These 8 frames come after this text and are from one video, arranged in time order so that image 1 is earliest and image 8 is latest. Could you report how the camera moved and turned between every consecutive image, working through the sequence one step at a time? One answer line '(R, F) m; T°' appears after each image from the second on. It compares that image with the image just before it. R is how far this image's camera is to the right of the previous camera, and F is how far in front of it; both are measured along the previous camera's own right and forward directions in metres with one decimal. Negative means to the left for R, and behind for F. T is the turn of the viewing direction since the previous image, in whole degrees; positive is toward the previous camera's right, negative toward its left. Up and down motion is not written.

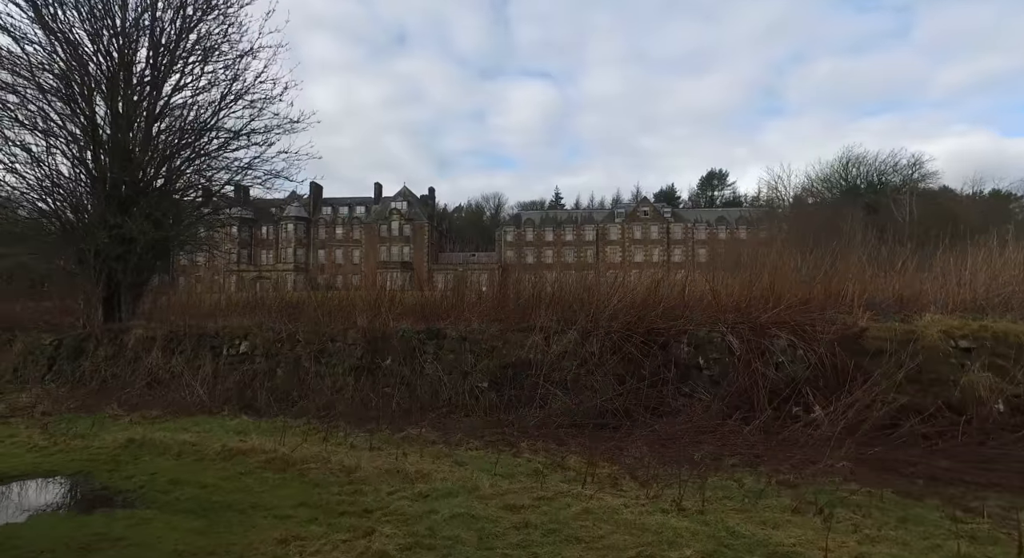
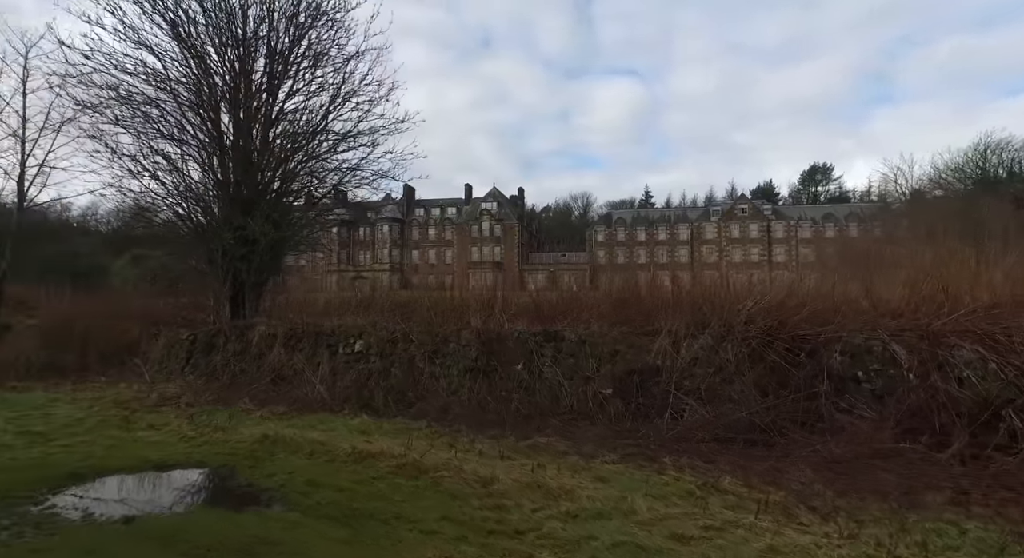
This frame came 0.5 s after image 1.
(-0.7, +0.5) m; -8°
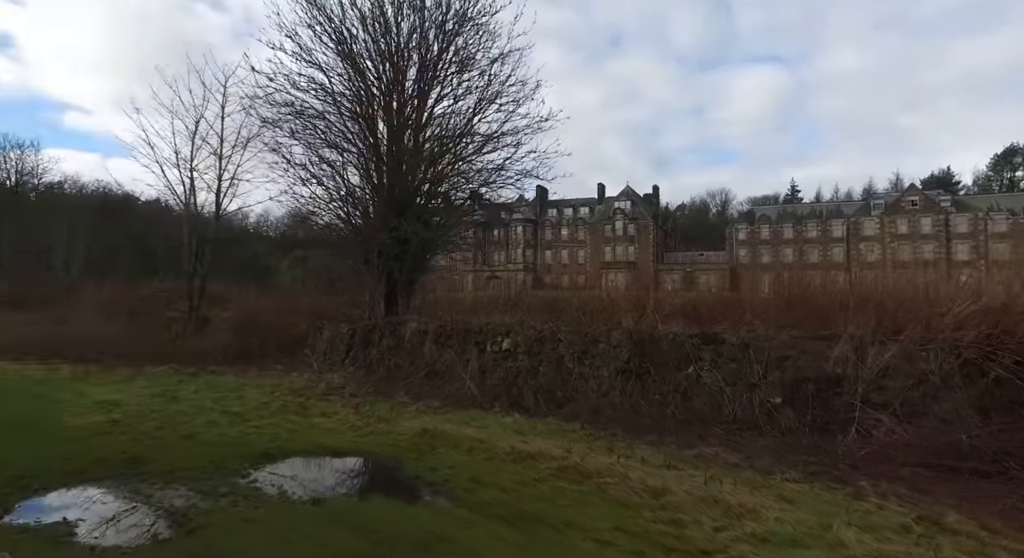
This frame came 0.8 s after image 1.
(-0.4, +0.2) m; -13°
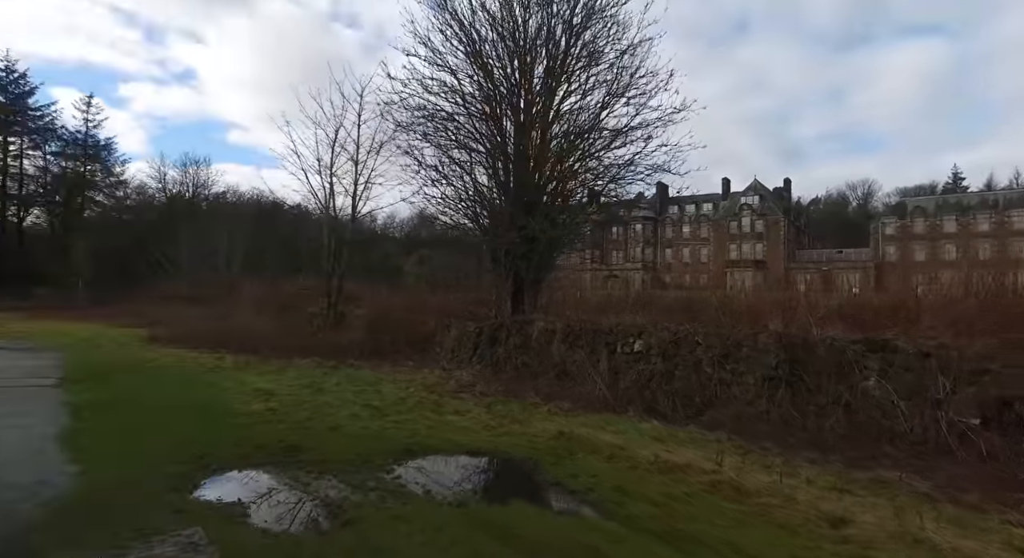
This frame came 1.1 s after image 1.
(-0.3, +0.2) m; -11°
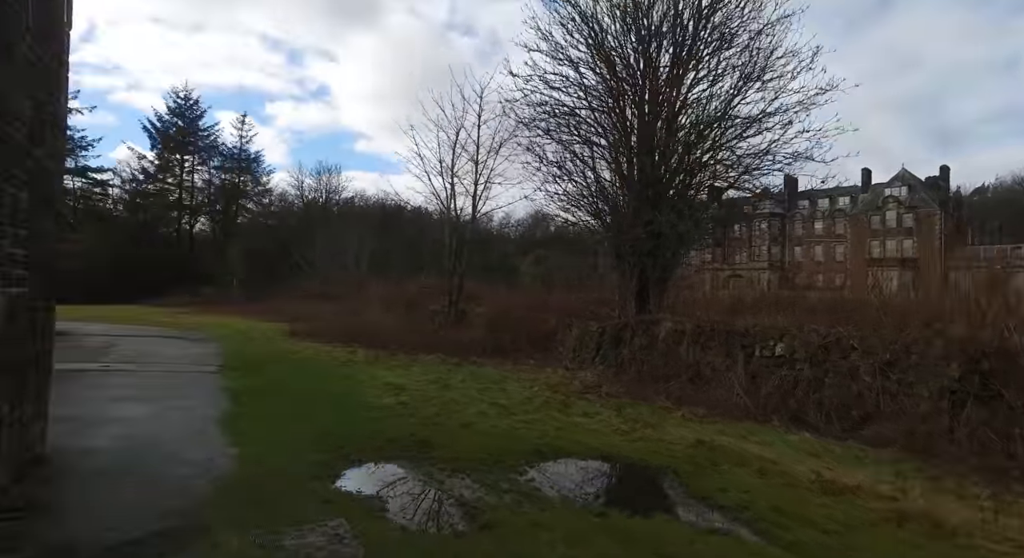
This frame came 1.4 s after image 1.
(-0.2, +0.3) m; -11°
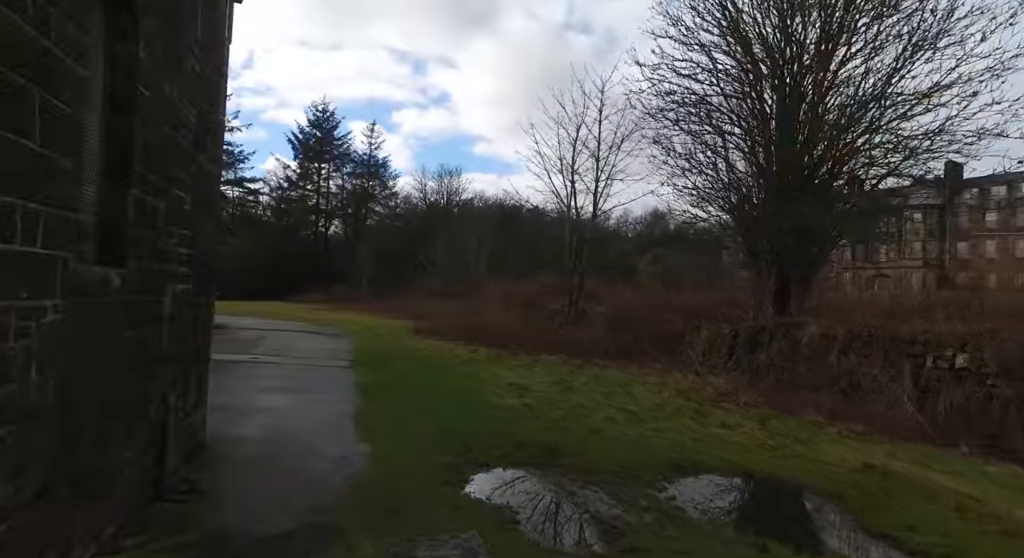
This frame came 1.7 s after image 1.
(-0.2, +0.3) m; -11°
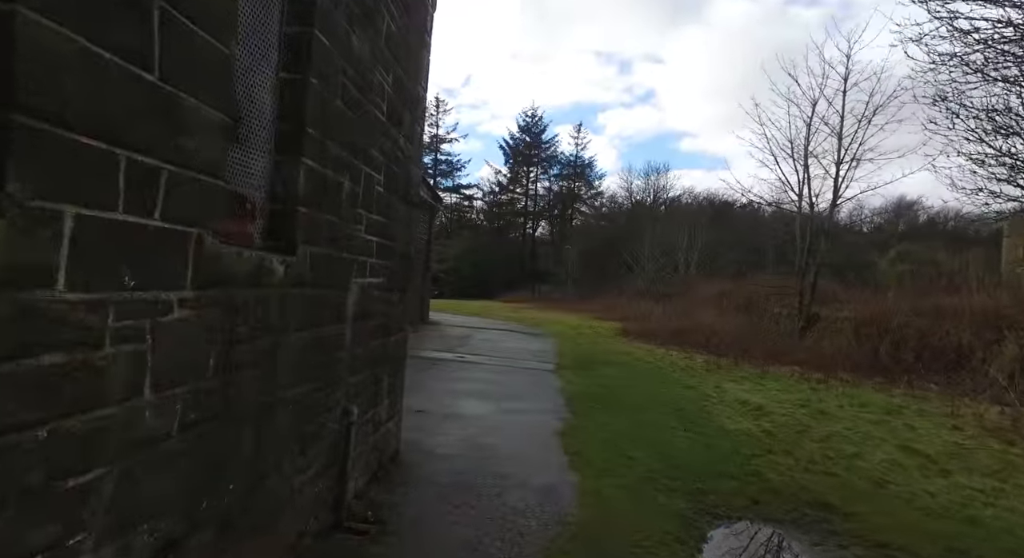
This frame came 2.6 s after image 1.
(-0.3, +1.0) m; -20°
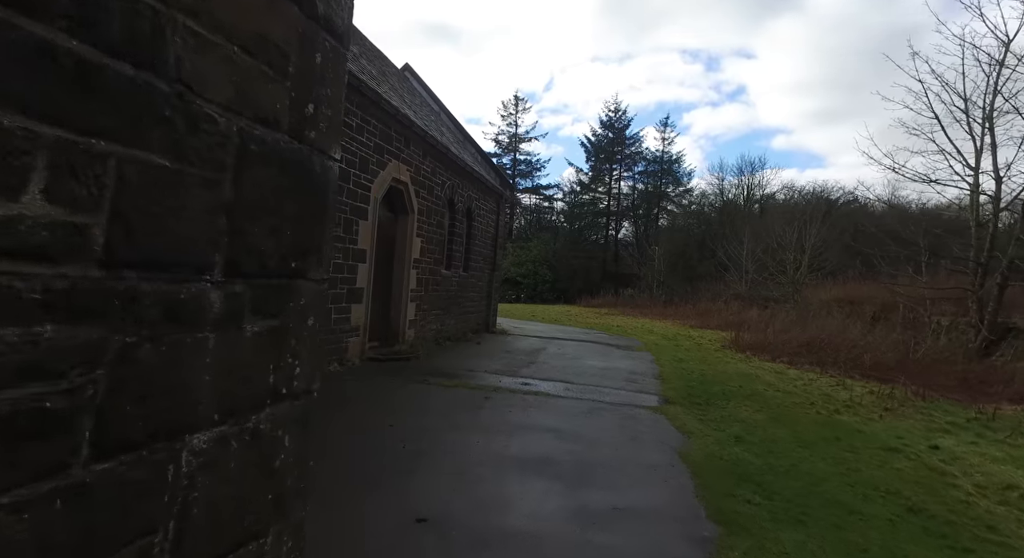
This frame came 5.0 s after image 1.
(-0.1, +3.3) m; -8°
